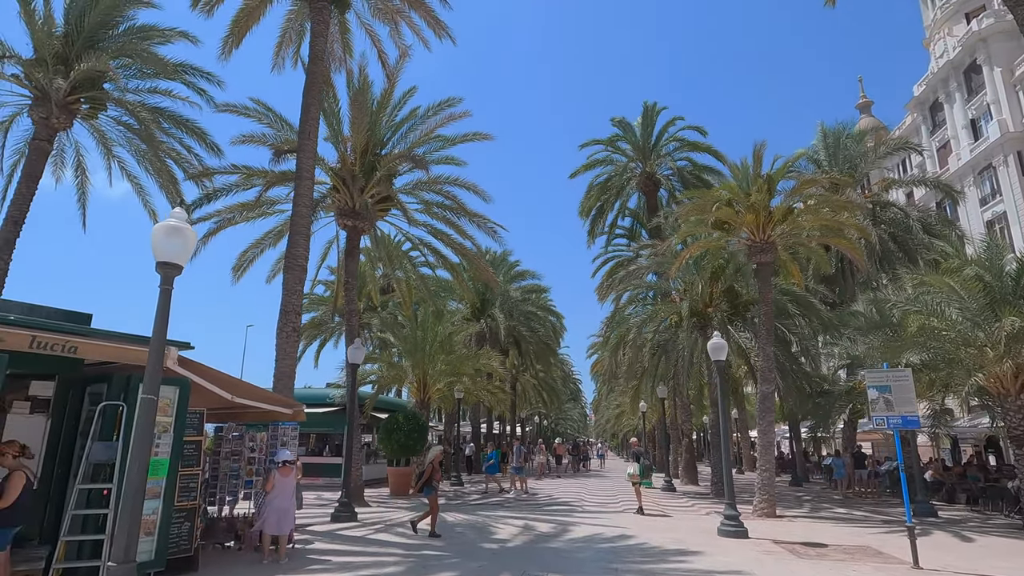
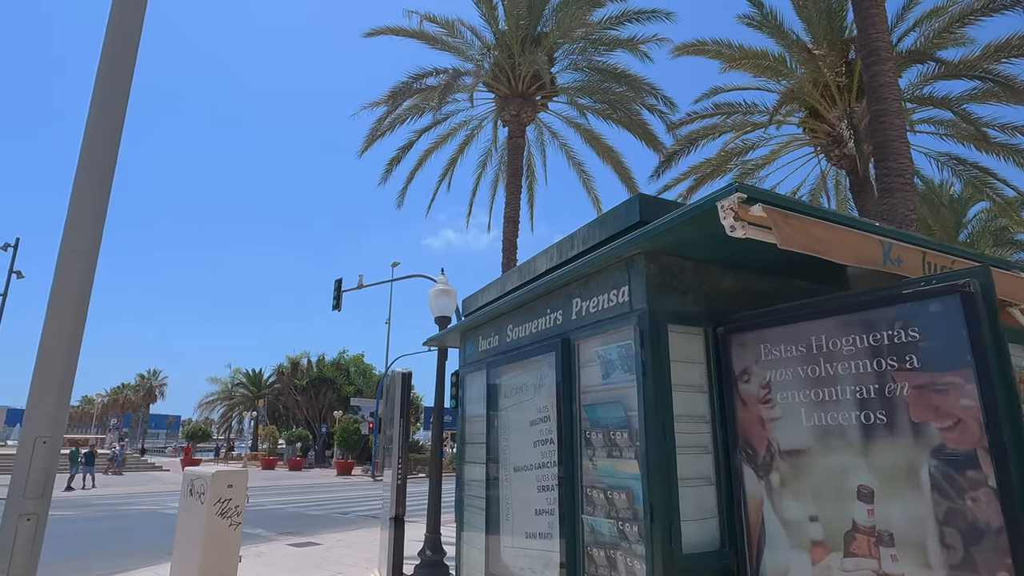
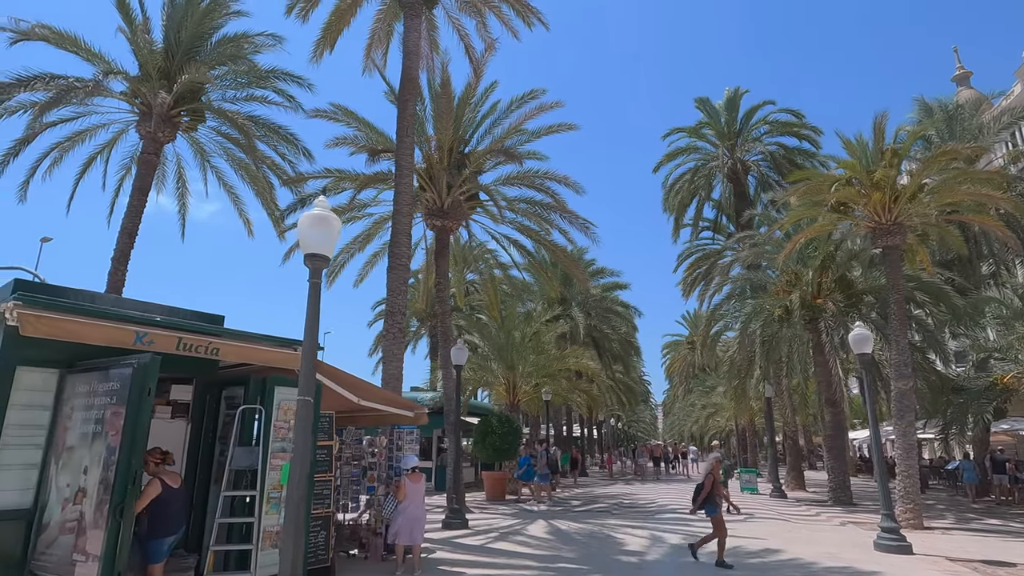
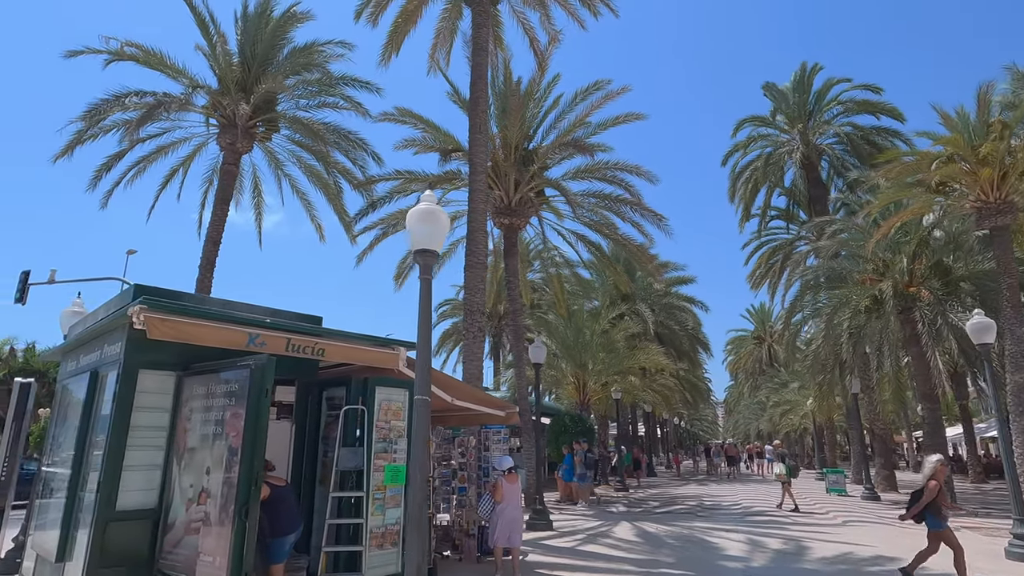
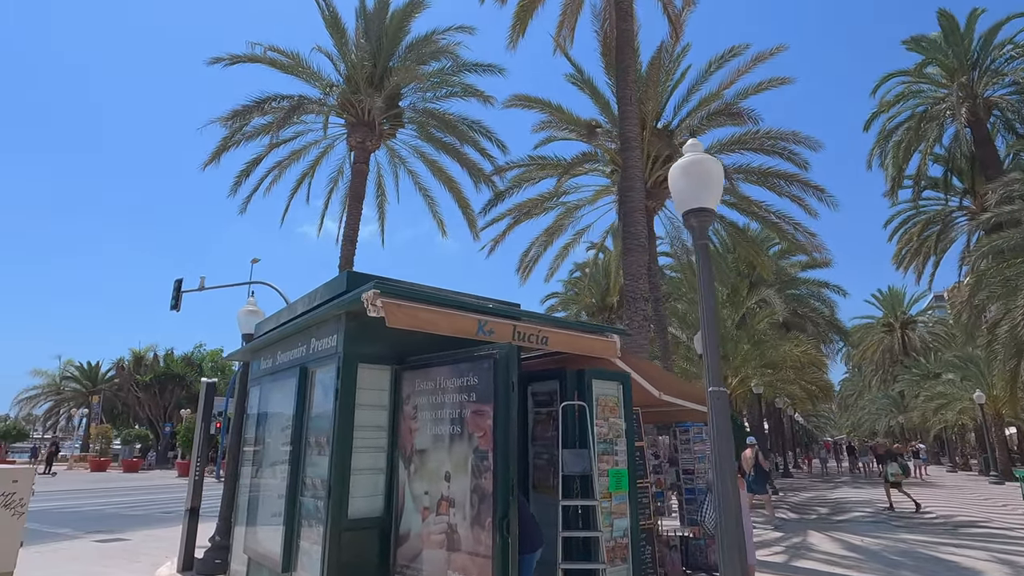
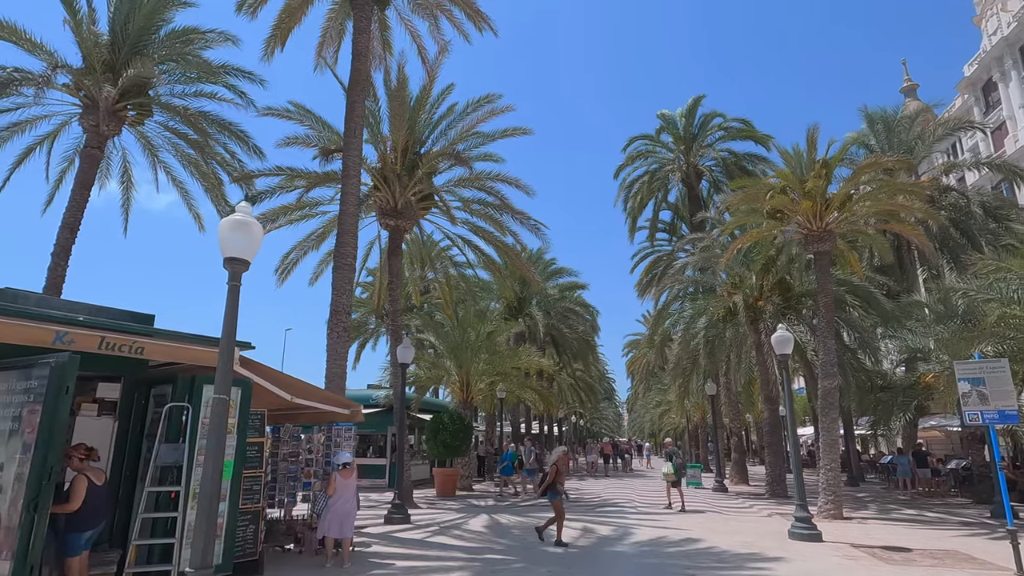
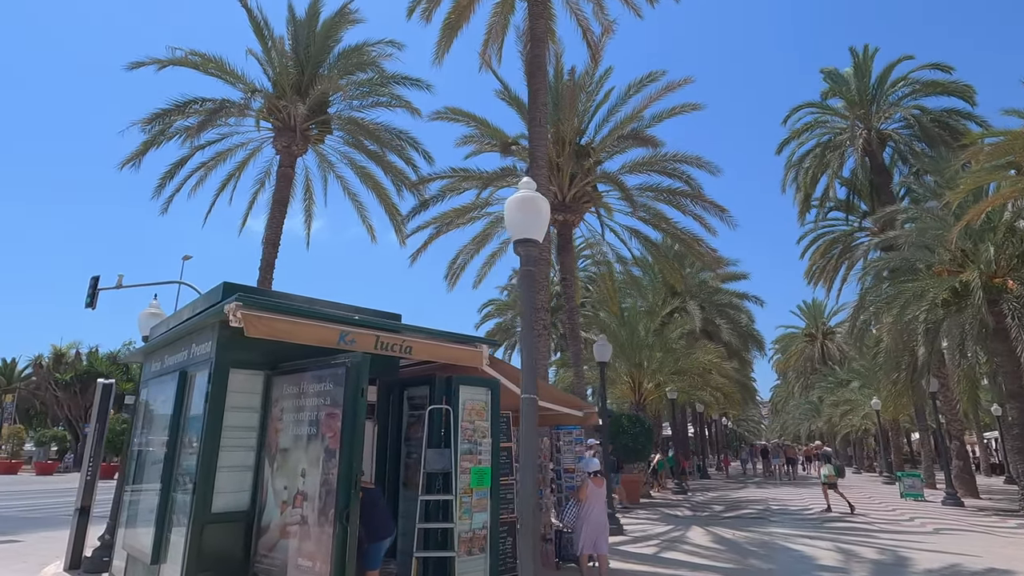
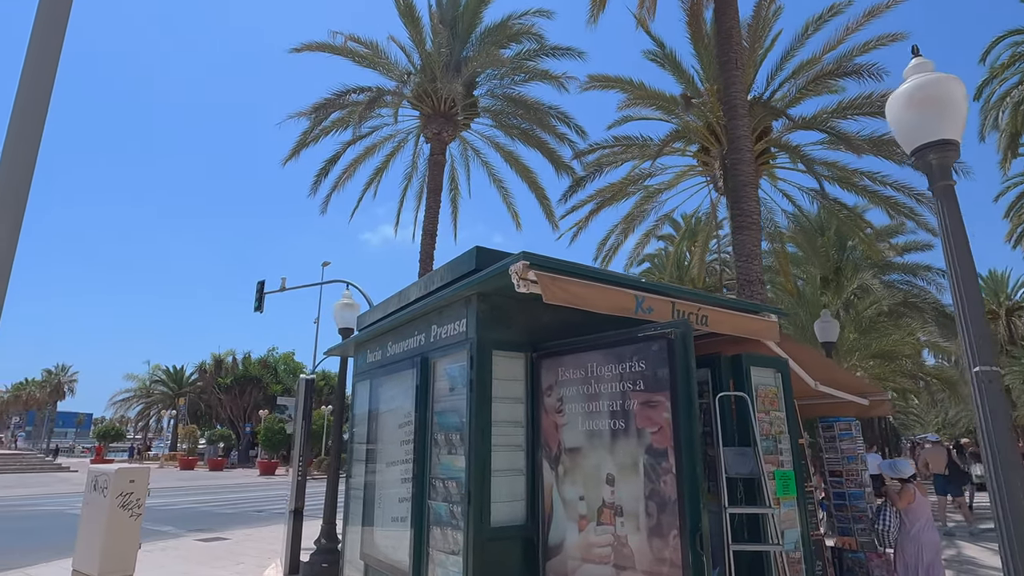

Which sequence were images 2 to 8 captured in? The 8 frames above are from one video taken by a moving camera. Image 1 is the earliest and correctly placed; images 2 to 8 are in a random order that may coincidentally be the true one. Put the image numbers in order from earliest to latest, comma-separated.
6, 3, 4, 7, 5, 8, 2
